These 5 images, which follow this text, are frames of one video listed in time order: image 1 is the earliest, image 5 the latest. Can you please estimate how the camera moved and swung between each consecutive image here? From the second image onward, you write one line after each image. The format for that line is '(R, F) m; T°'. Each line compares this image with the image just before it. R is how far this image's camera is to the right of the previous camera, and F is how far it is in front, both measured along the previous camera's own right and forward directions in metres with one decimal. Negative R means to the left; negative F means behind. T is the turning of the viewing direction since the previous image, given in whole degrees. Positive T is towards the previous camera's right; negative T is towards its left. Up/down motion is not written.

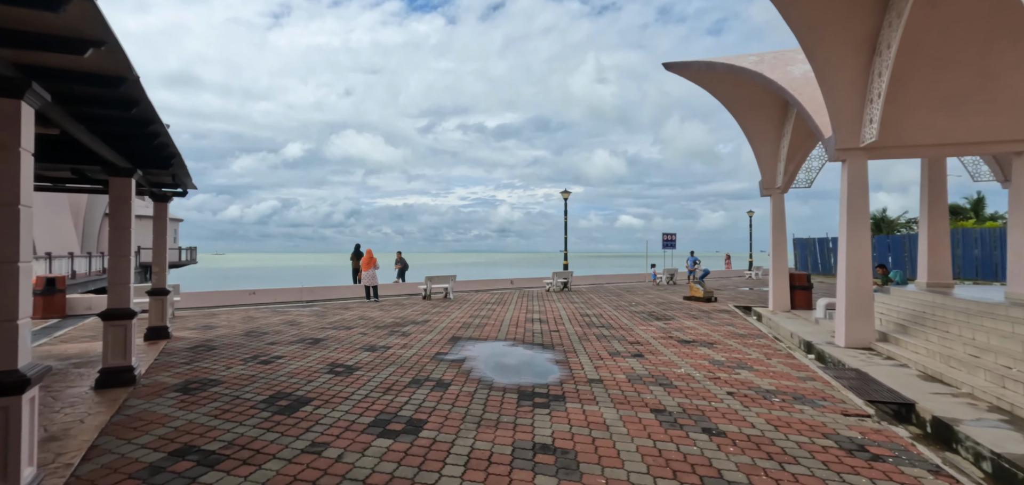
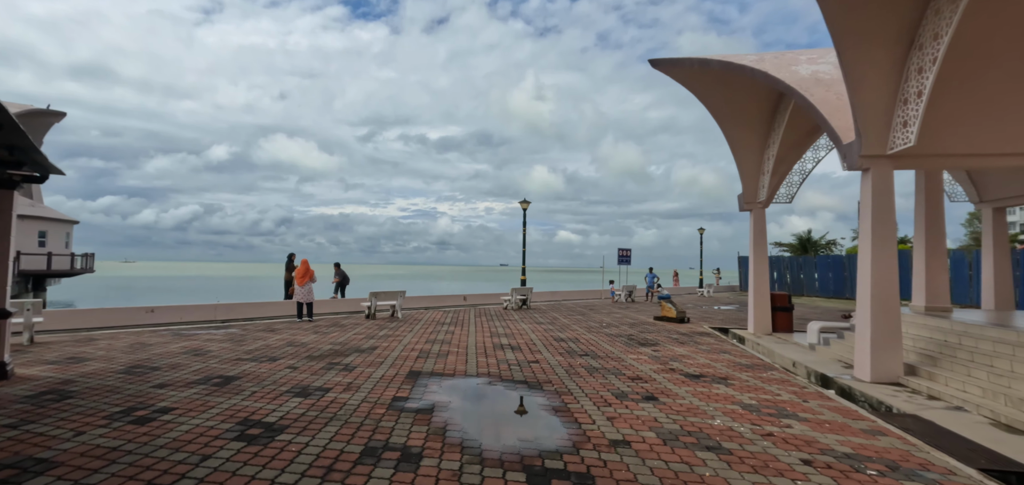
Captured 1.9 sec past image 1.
(-0.4, +1.6) m; +6°
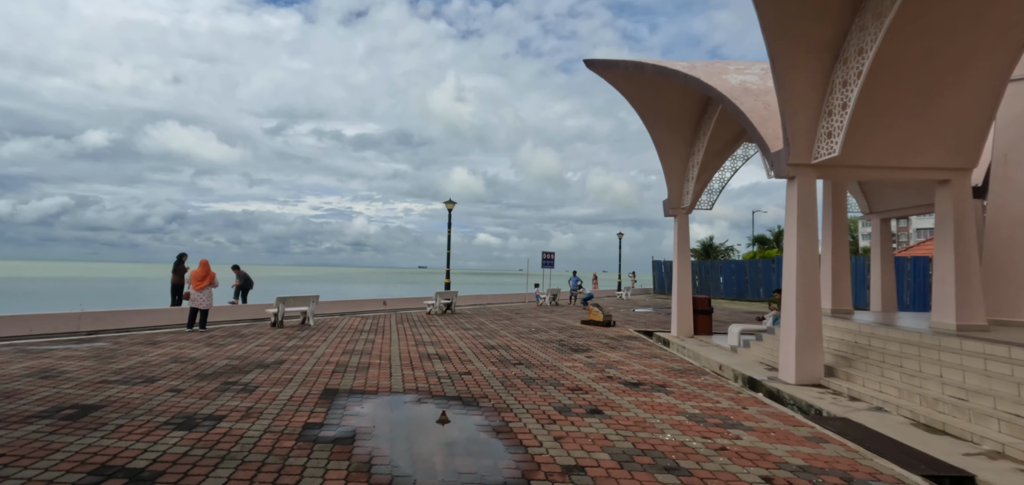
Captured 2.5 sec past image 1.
(-0.1, +0.5) m; +8°
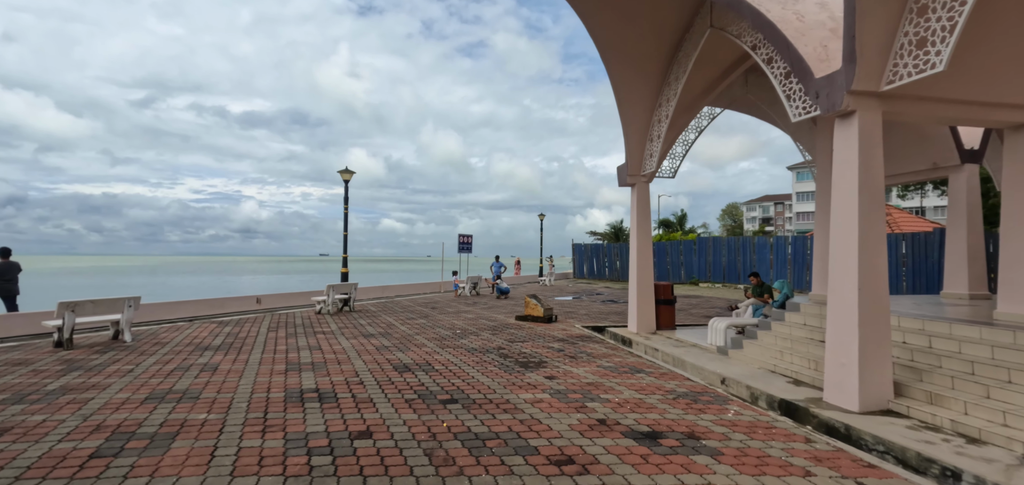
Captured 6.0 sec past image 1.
(-0.2, +2.8) m; +10°
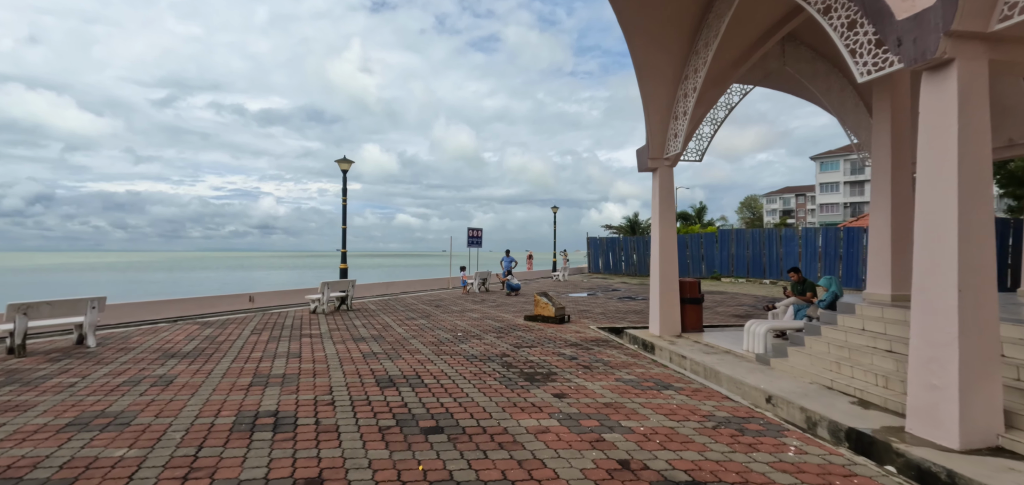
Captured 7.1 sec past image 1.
(+0.1, +1.0) m; -2°
